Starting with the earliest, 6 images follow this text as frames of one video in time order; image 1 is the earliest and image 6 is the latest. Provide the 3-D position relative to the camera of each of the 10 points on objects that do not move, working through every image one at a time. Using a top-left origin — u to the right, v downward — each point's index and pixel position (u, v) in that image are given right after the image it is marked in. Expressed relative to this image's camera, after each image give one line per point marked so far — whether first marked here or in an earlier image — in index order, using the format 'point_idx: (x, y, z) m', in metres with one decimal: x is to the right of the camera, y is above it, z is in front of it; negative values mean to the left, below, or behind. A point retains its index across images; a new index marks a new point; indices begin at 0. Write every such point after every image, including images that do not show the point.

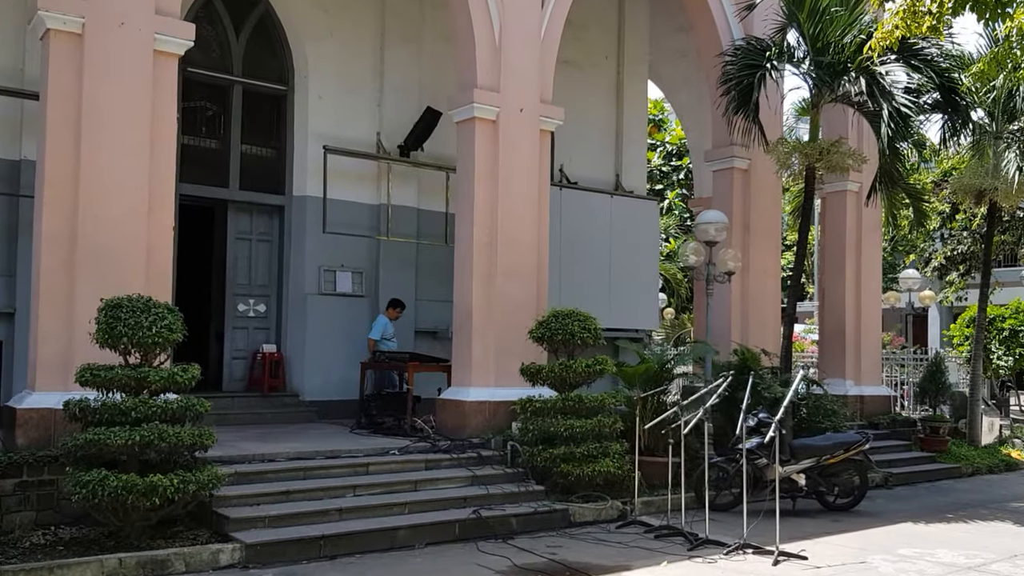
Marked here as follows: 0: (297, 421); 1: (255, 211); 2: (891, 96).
0: (-2.4, -1.5, +11.0) m
1: (-3.1, +0.9, +11.6) m
2: (+4.2, +2.2, +10.9) m
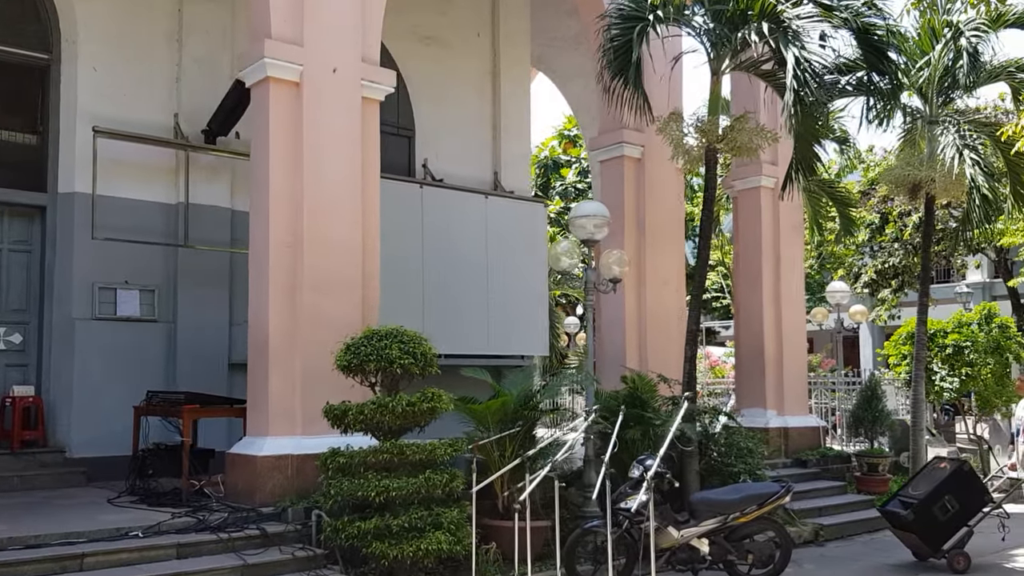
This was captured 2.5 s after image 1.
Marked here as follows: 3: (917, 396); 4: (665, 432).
0: (-3.9, -1.7, +8.4) m
1: (-4.7, +0.7, +9.0) m
2: (+2.6, +2.2, +8.8) m
3: (+4.9, -1.3, +11.7) m
4: (+1.3, -1.2, +8.3) m
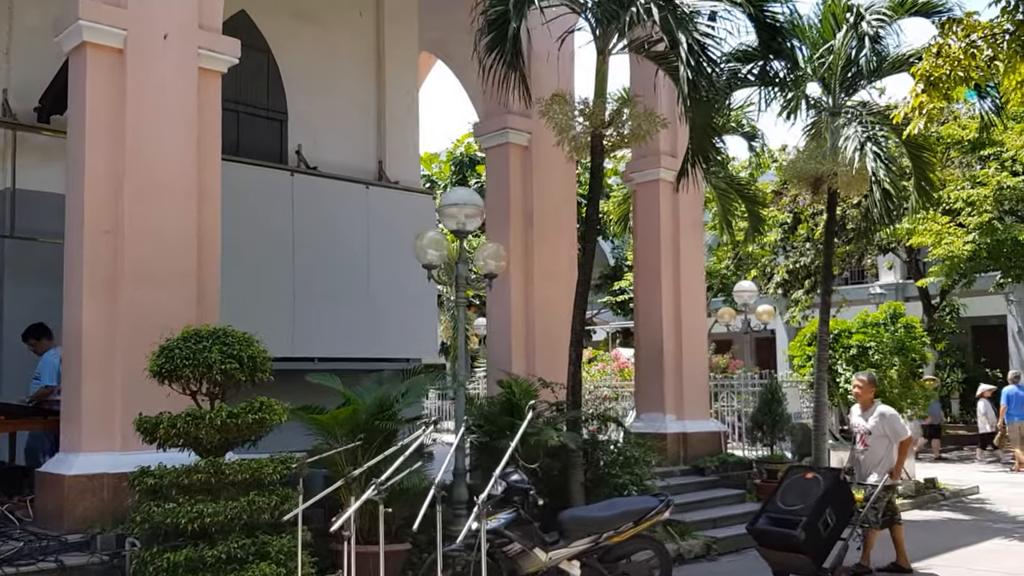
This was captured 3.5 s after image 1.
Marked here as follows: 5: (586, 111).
0: (-5.0, -1.7, +7.3) m
1: (-5.8, +0.7, +7.9) m
2: (+1.5, +2.2, +8.1) m
3: (+3.6, -1.3, +11.3) m
4: (+0.2, -1.2, +7.6) m
5: (+0.6, +1.5, +8.5) m
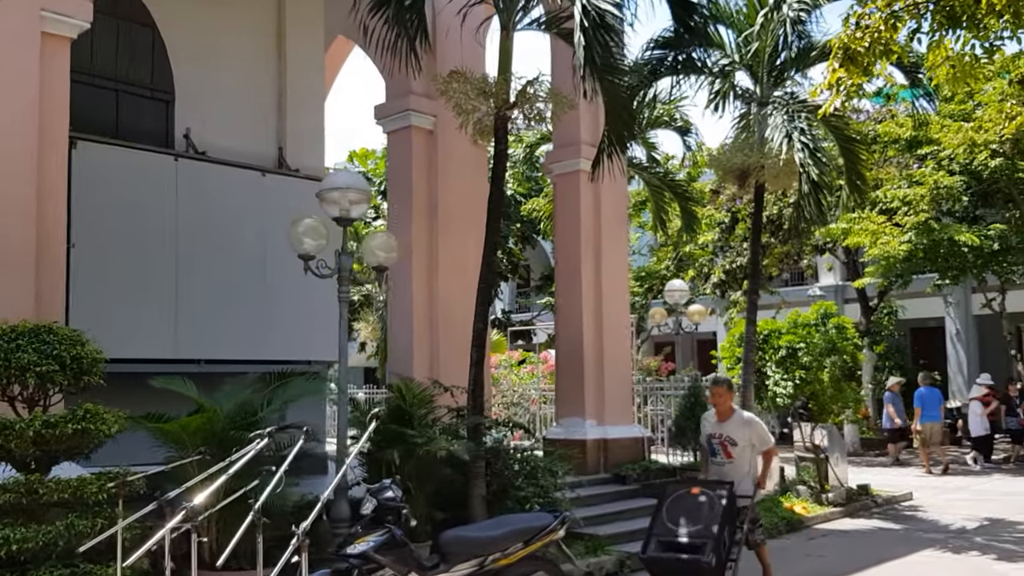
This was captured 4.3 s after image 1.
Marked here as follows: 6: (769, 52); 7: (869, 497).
0: (-5.8, -1.6, +6.3) m
1: (-6.6, +0.8, +6.9) m
2: (+0.7, +2.2, +7.5) m
3: (+2.6, -1.3, +10.7) m
4: (-0.6, -1.2, +6.9) m
5: (-0.2, +1.6, +7.8) m
6: (+2.9, +2.6, +10.8) m
7: (+4.4, -2.6, +11.9) m
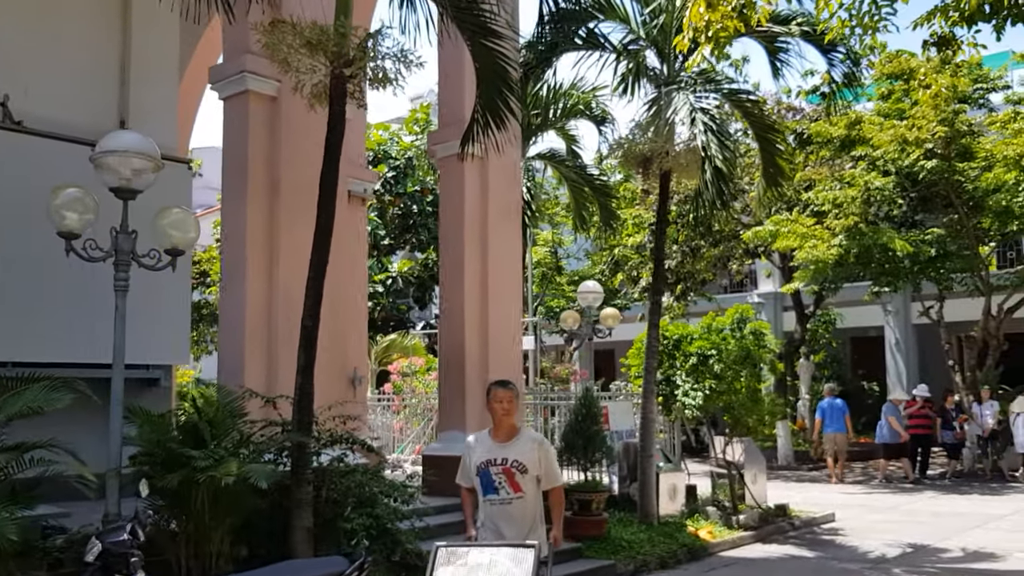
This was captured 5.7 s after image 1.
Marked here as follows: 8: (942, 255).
0: (-6.9, -1.5, +4.9) m
1: (-7.6, +0.9, +5.4) m
2: (-0.4, +2.3, +6.3) m
3: (+1.4, -1.2, +9.6) m
4: (-1.6, -1.1, +5.7) m
5: (-1.3, +1.6, +6.6) m
6: (+1.7, +2.6, +9.7) m
7: (+3.1, -2.6, +10.9) m
8: (+7.3, +0.5, +16.4) m
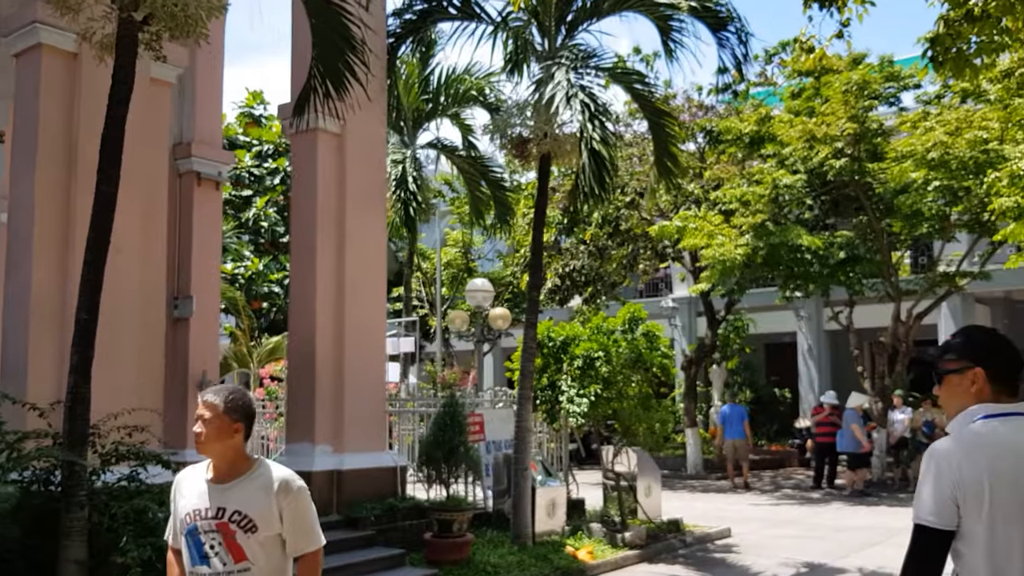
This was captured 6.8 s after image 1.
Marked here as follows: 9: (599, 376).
0: (-7.8, -1.3, +3.4) m
1: (-8.6, +1.1, +3.9) m
2: (-1.4, +2.4, +5.4) m
3: (+0.1, -1.2, +8.7) m
4: (-2.6, -1.0, +4.6) m
5: (-2.3, +1.7, +5.5) m
6: (+0.5, +2.6, +8.9) m
7: (+1.7, -2.6, +10.1) m
8: (+5.6, +0.5, +16.0) m
9: (+0.9, -0.9, +10.1) m
